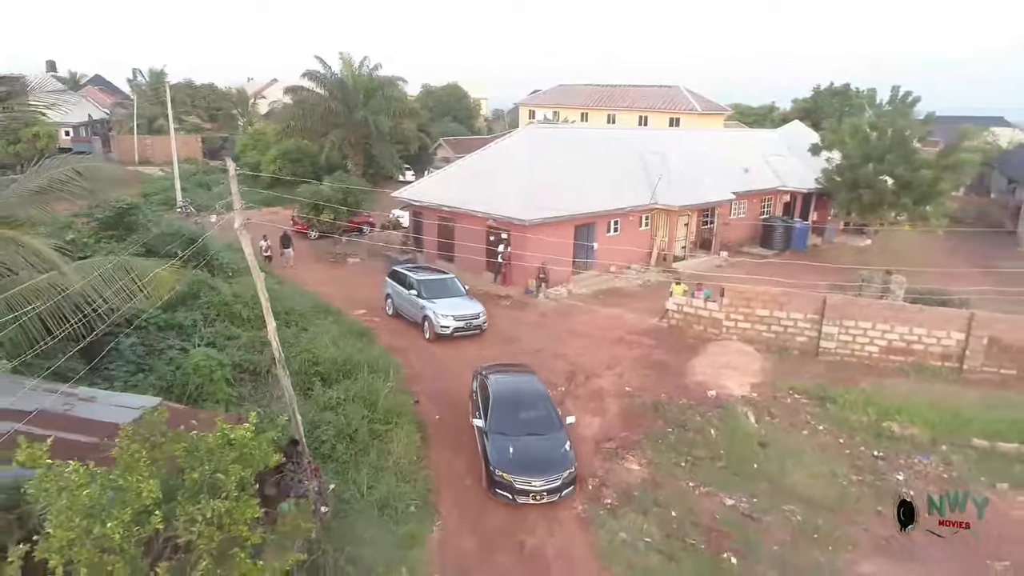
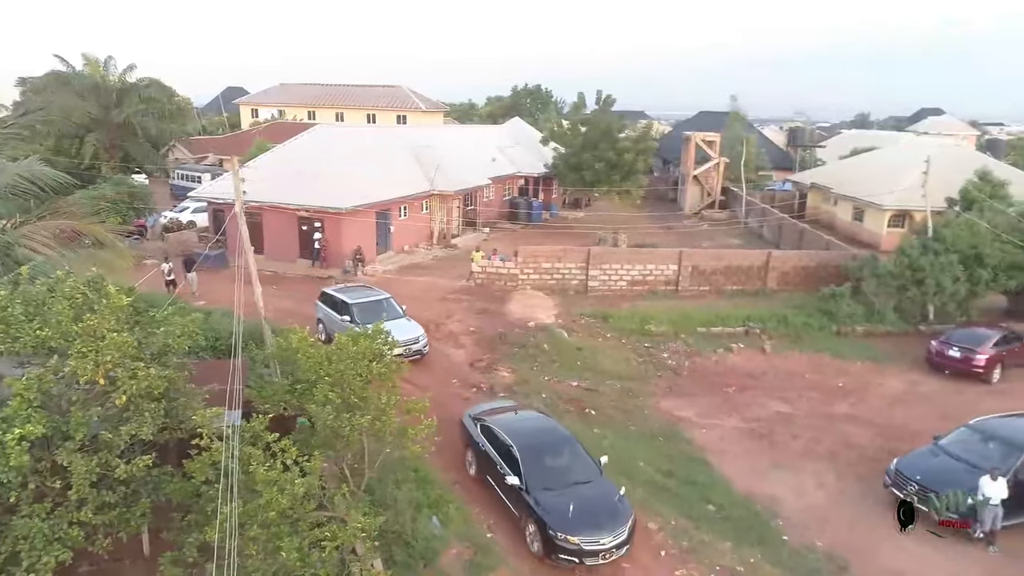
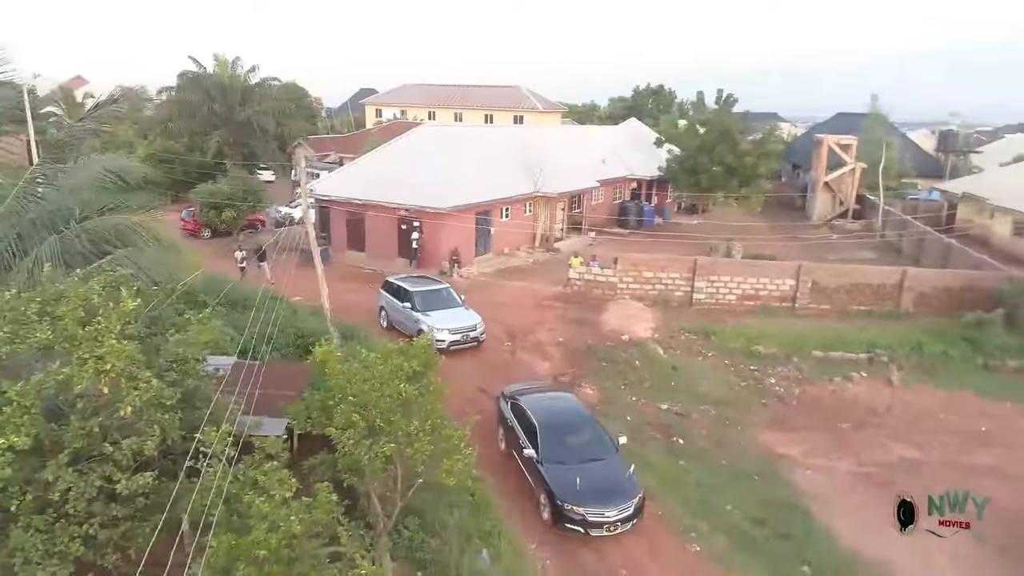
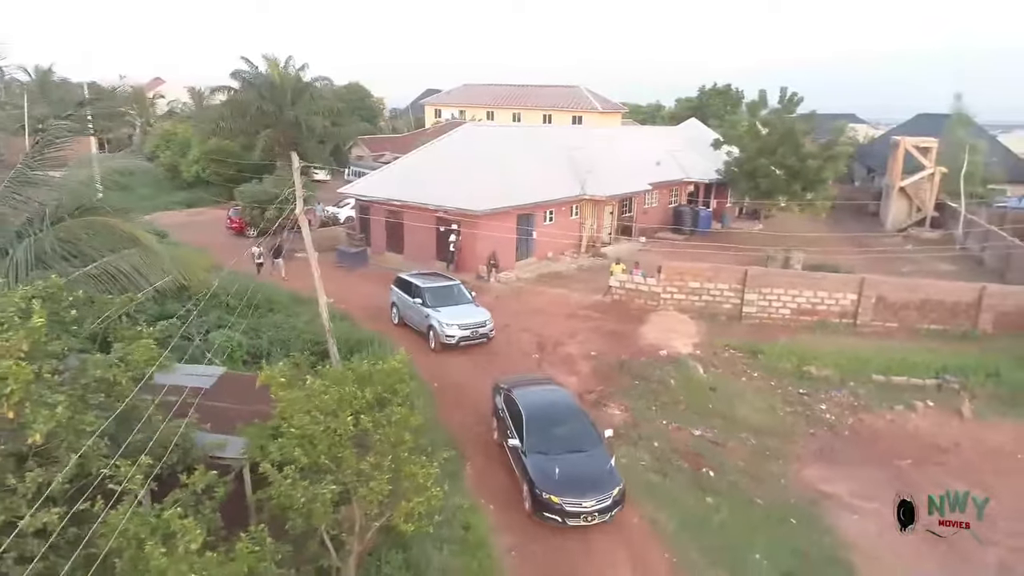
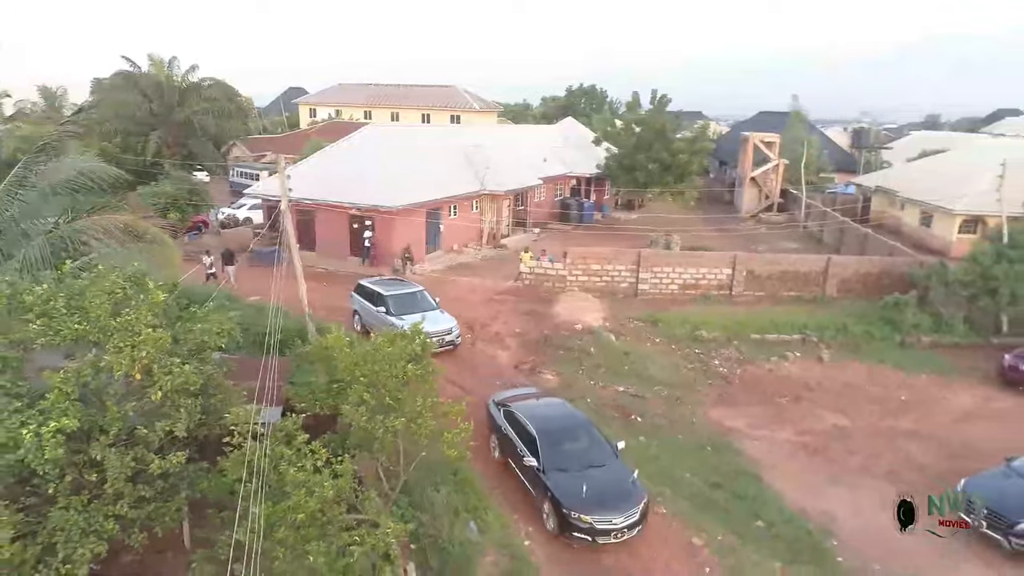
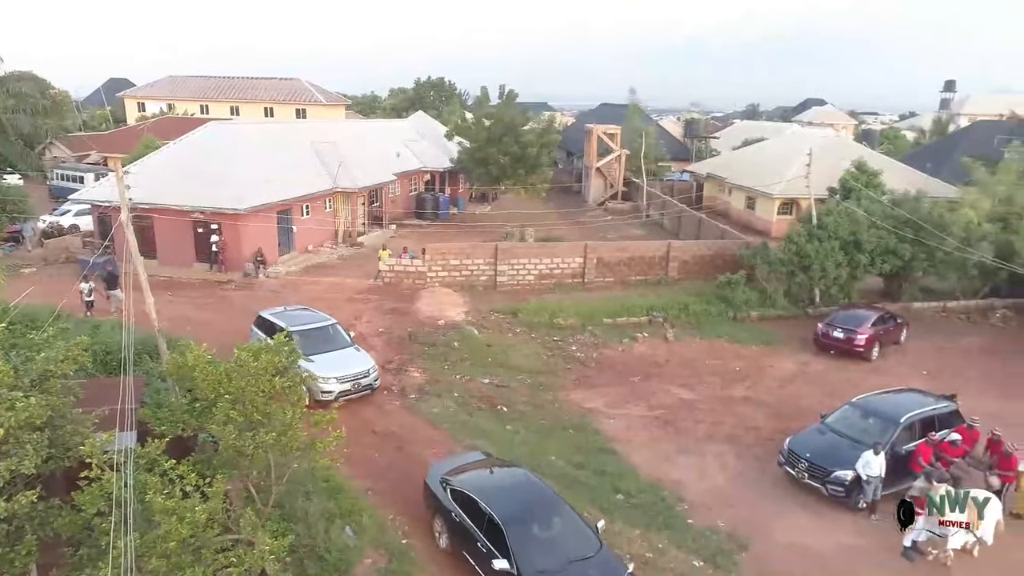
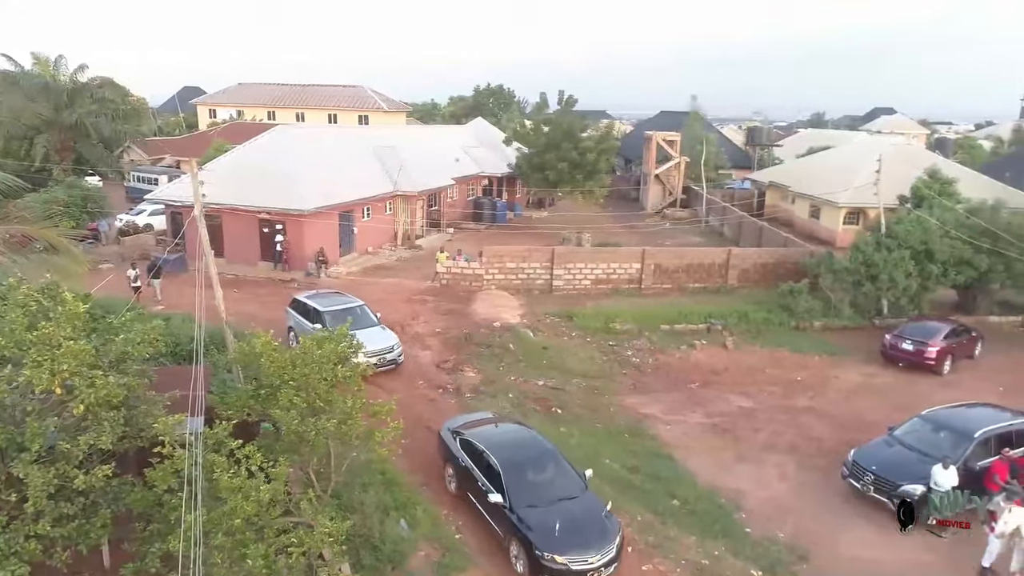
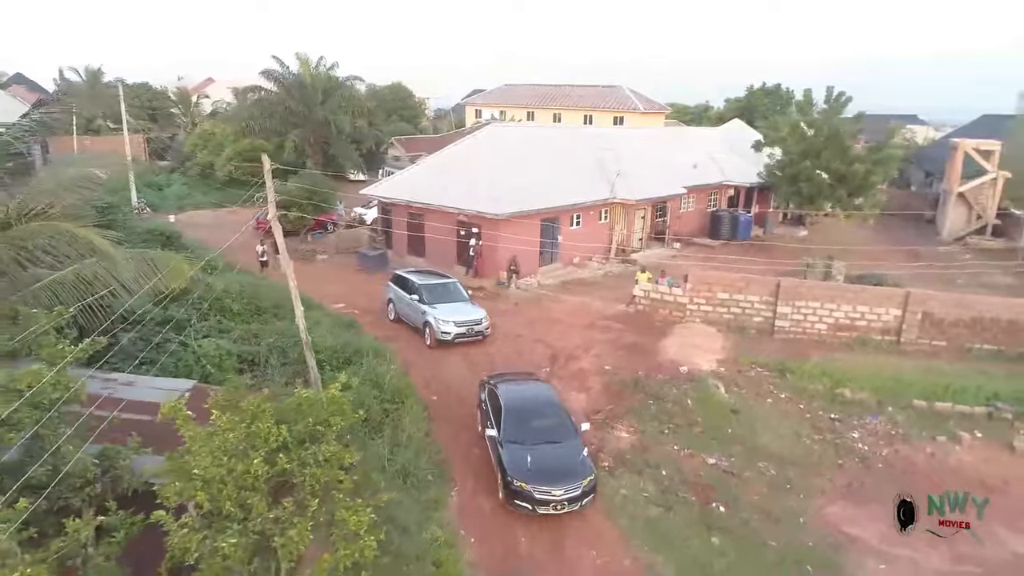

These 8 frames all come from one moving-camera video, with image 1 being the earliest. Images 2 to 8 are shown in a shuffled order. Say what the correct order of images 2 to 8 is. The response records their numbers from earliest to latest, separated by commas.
8, 4, 3, 5, 2, 7, 6
